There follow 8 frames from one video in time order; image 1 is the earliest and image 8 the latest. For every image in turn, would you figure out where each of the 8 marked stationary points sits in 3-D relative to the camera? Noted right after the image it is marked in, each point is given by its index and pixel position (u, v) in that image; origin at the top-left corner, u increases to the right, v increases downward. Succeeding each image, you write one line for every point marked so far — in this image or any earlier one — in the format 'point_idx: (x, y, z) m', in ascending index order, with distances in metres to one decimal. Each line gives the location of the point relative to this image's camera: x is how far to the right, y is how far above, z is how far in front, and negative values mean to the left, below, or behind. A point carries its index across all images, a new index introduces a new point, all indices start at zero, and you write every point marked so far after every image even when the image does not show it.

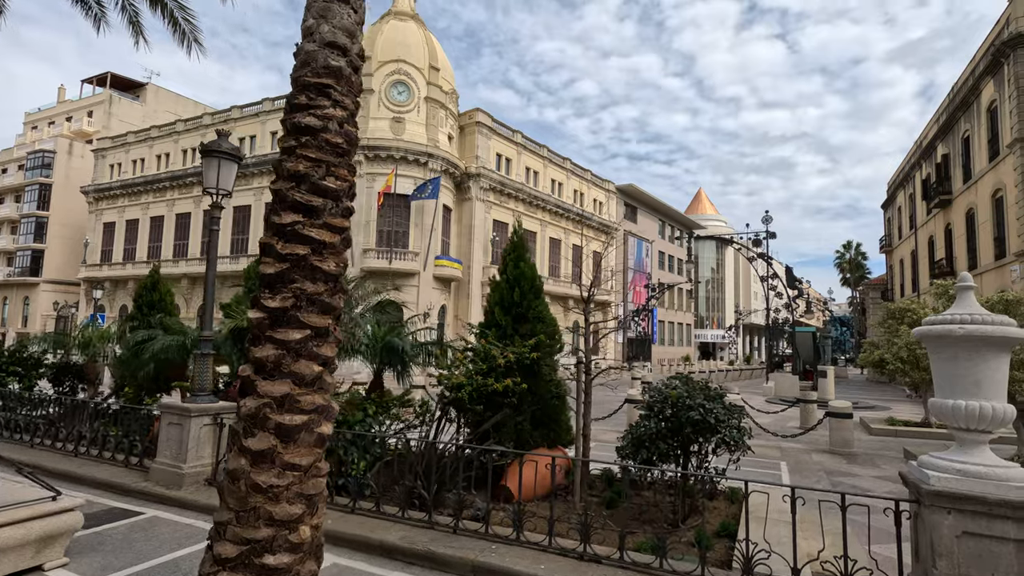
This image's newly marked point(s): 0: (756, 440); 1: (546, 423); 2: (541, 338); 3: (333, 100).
0: (+5.6, -3.5, +12.2) m
1: (+0.4, -1.6, +6.5) m
2: (+0.3, -0.6, +6.3) m
3: (-1.1, +1.1, +3.2) m
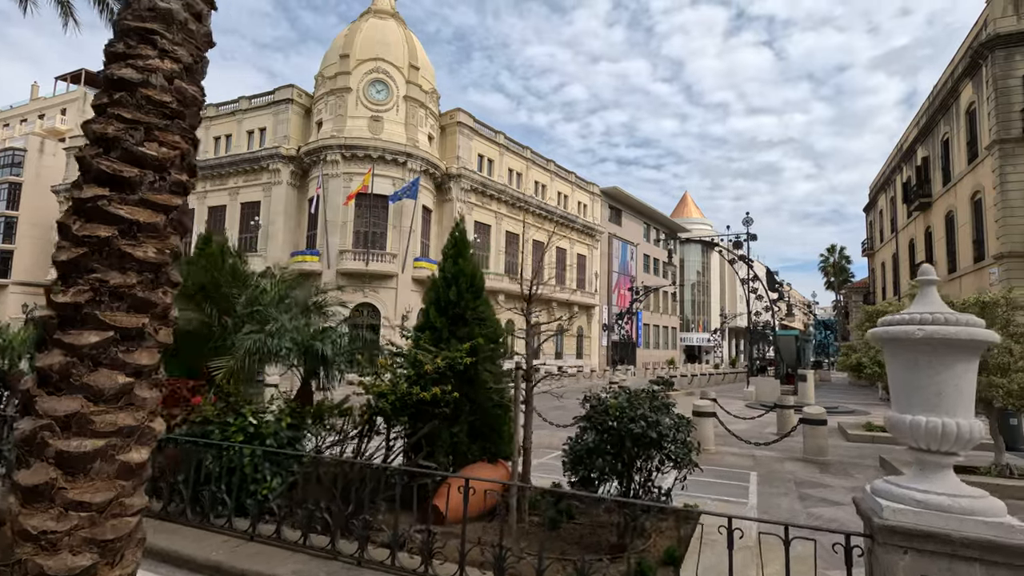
0: (+4.8, -3.5, +11.8) m
1: (-0.3, -1.6, +5.9) m
2: (-0.4, -0.6, +5.7) m
3: (-1.7, +1.2, +2.6) m
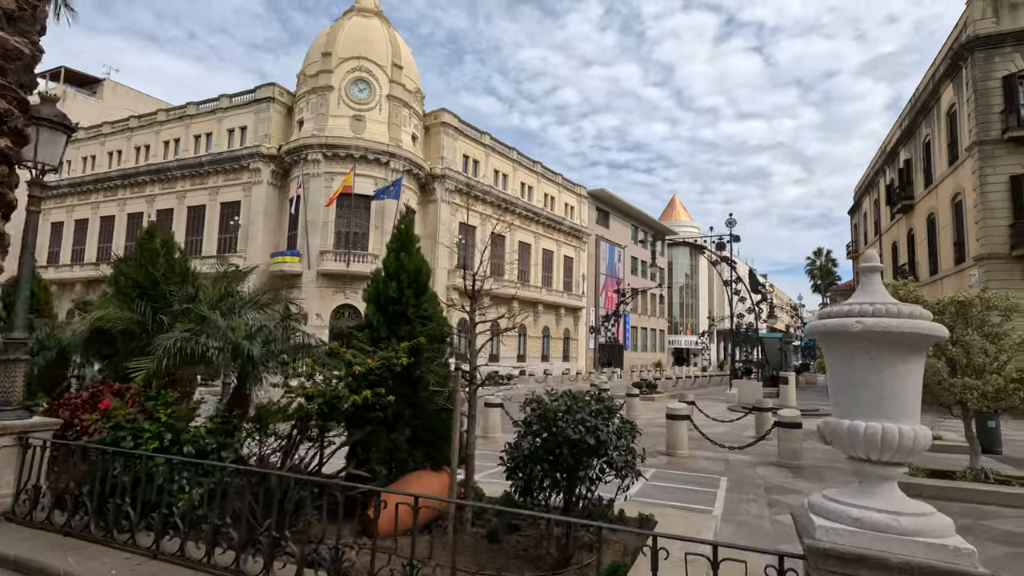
0: (+4.1, -3.5, +11.5) m
1: (-0.9, -1.6, +5.5) m
2: (-0.9, -0.5, +5.3) m
3: (-2.2, +1.2, +2.2) m
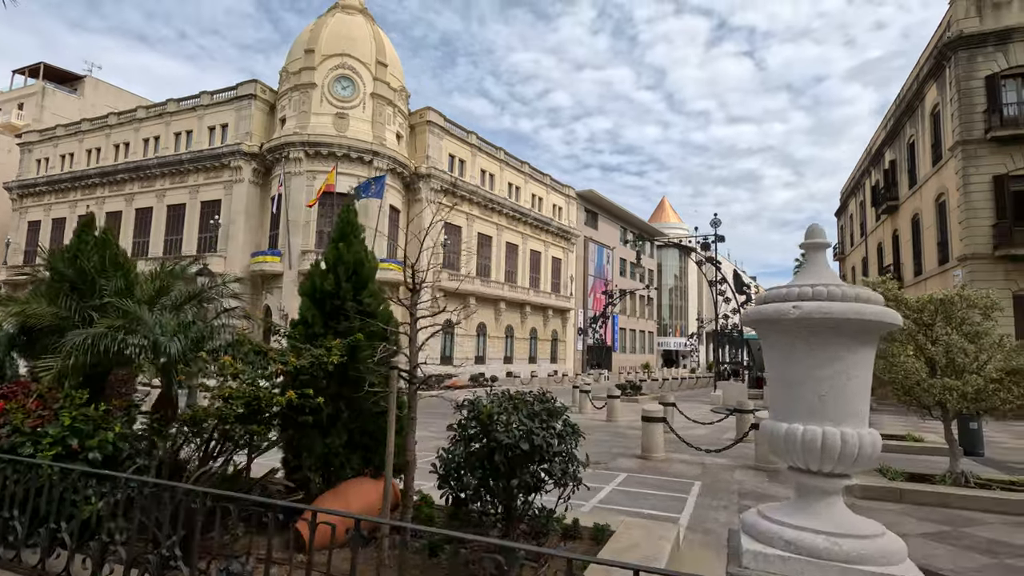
0: (+3.5, -3.5, +11.1) m
1: (-1.4, -1.5, +5.1) m
2: (-1.4, -0.5, +4.9) m
3: (-2.7, +1.3, +1.8) m
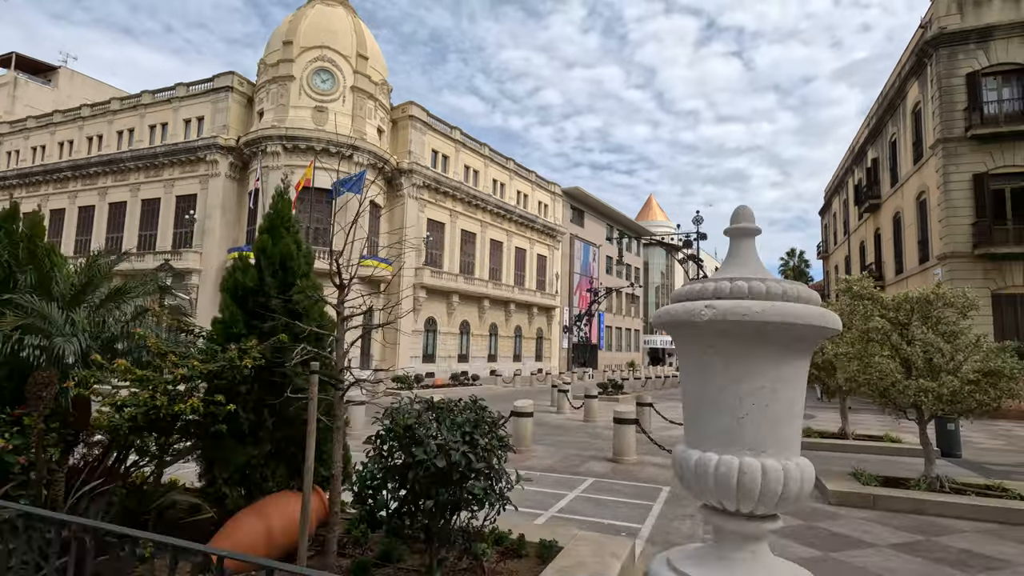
0: (+2.8, -3.4, +10.8) m
1: (-1.9, -1.5, +4.7) m
2: (-2.0, -0.4, +4.5) m
3: (-3.1, +1.3, +1.3) m
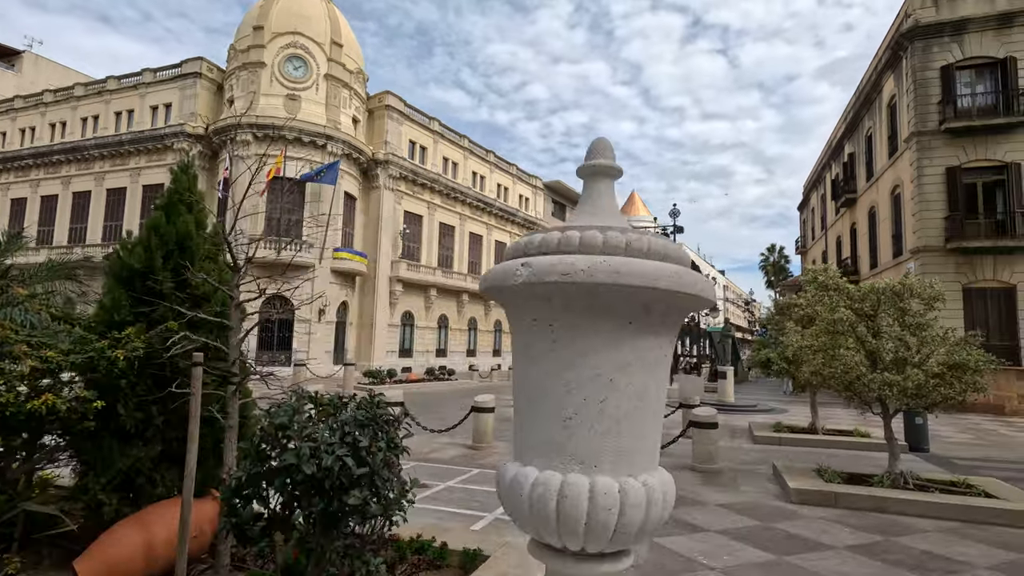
0: (+2.0, -3.2, +10.4) m
1: (-2.5, -1.3, +4.2) m
2: (-2.6, -0.3, +4.0) m
3: (-3.7, +1.4, +0.8) m
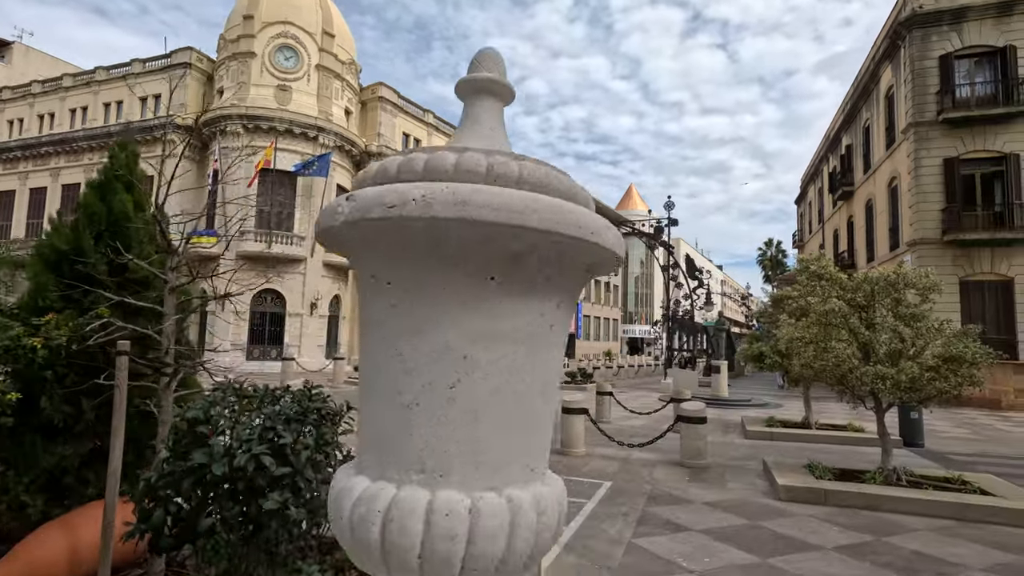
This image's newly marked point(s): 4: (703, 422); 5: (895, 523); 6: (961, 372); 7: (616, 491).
0: (+1.7, -3.1, +10.2) m
1: (-2.8, -1.2, +3.9) m
2: (-2.9, -0.2, +3.7) m
3: (-3.9, +1.5, +0.4) m
4: (+3.2, -2.3, +9.0) m
5: (+4.5, -2.7, +6.3) m
6: (+6.3, -1.2, +7.5) m
7: (+1.4, -2.8, +7.4) m
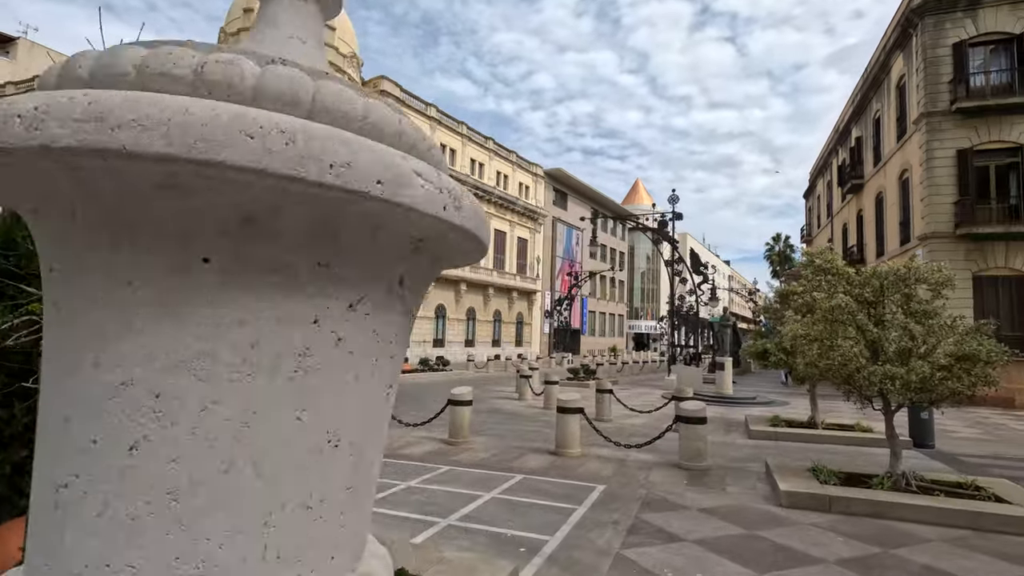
0: (+1.6, -3.0, +9.8) m
1: (-3.0, -1.2, +3.6) m
2: (-3.1, -0.1, +3.4) m
3: (-4.2, +1.5, +0.1) m
4: (+3.1, -2.2, +8.7) m
5: (+4.3, -2.7, +5.9) m
6: (+6.1, -1.1, +7.1) m
7: (+1.3, -2.7, +7.0) m
